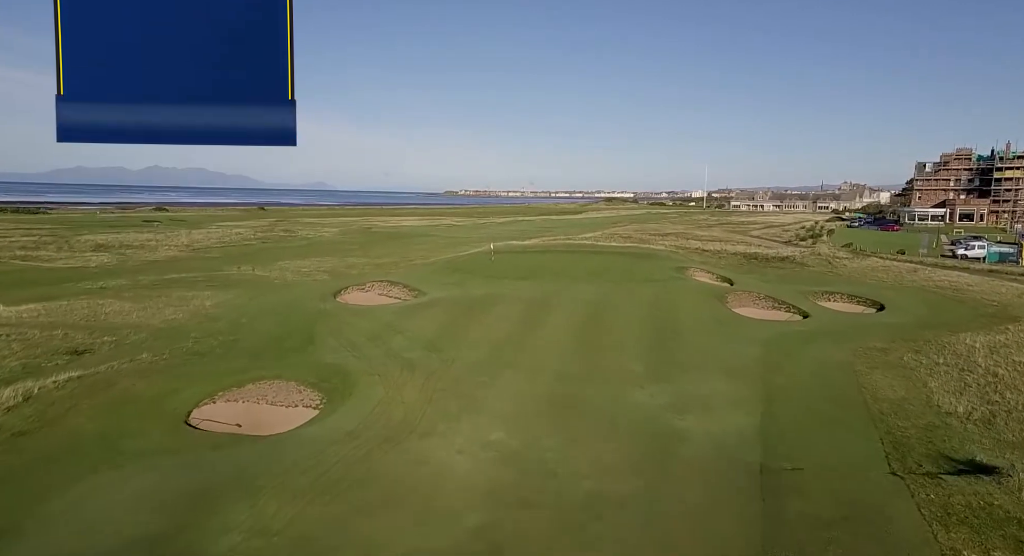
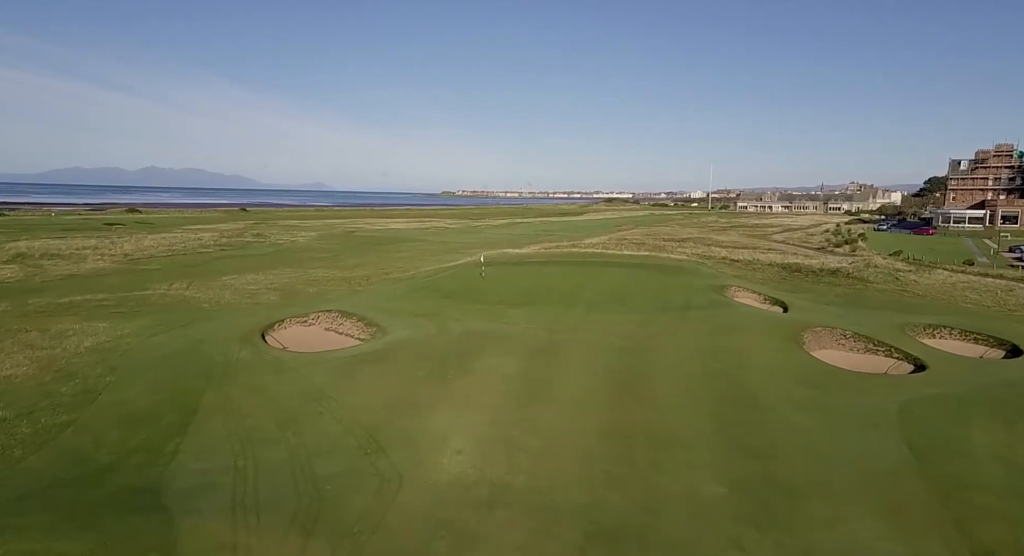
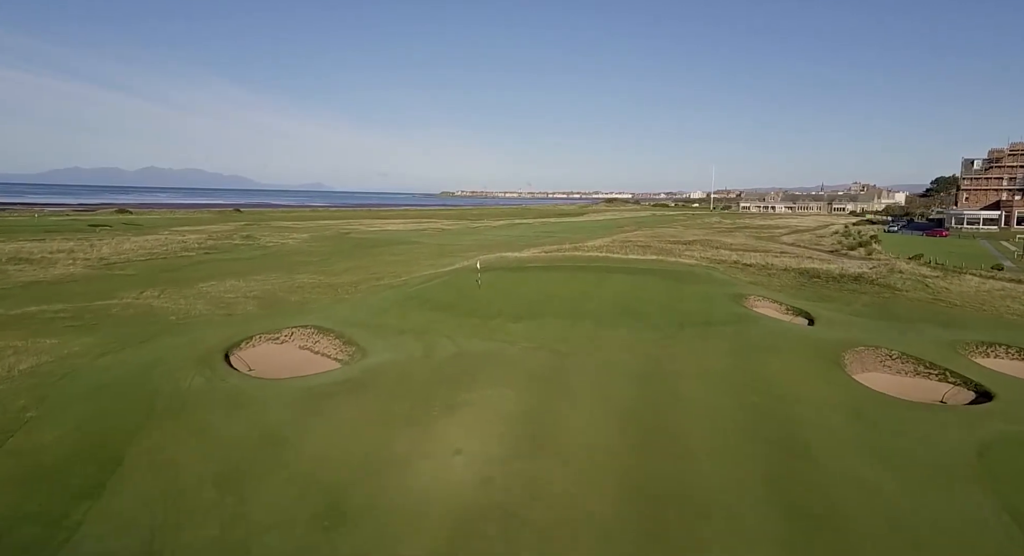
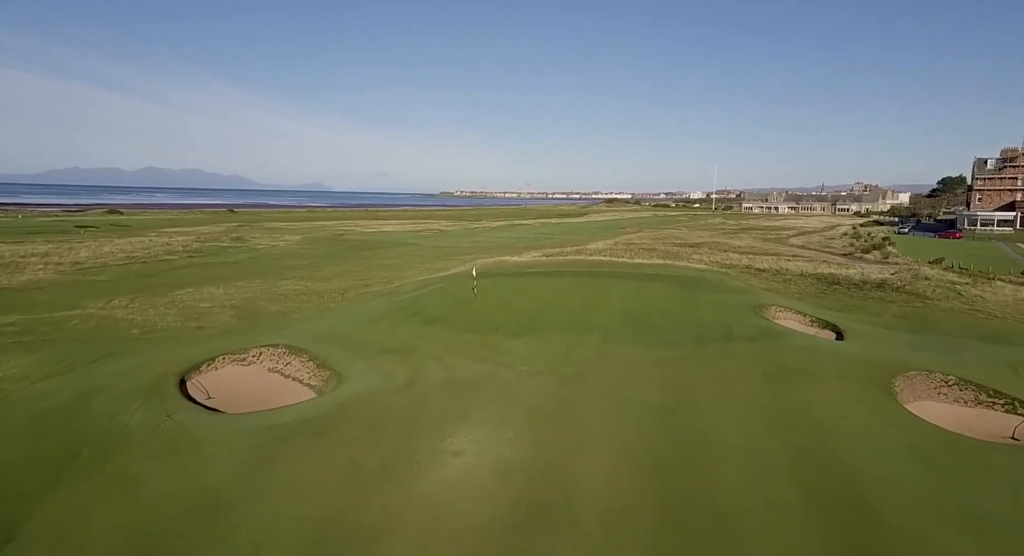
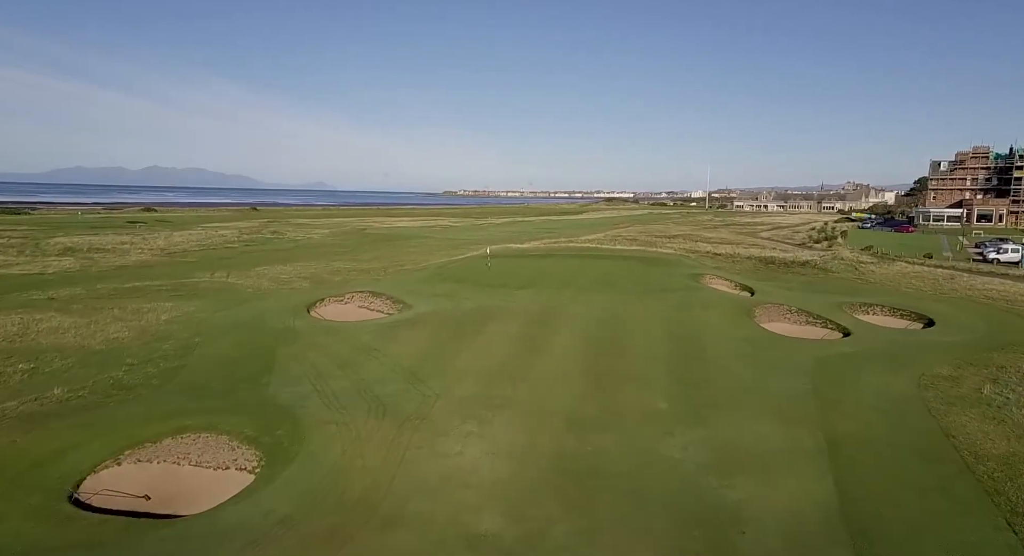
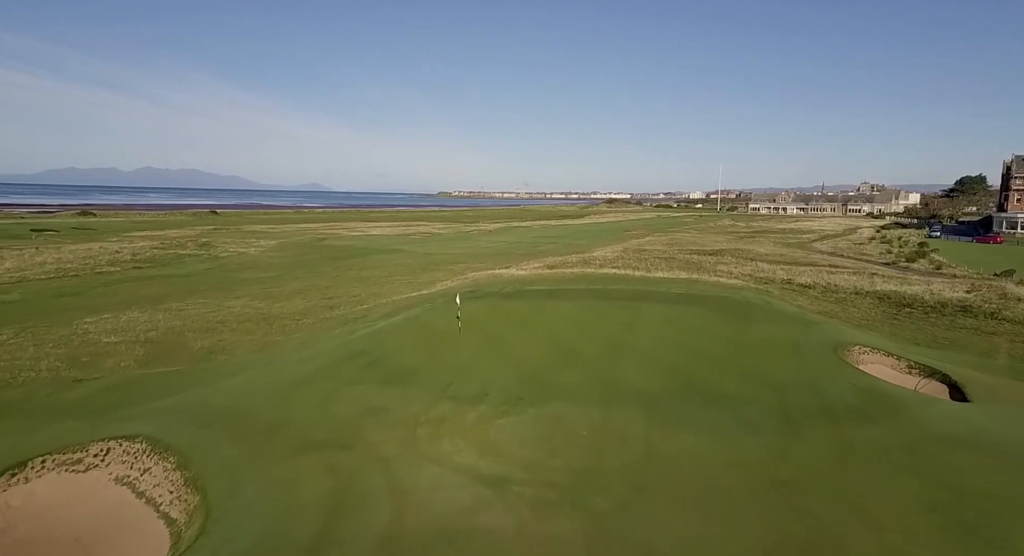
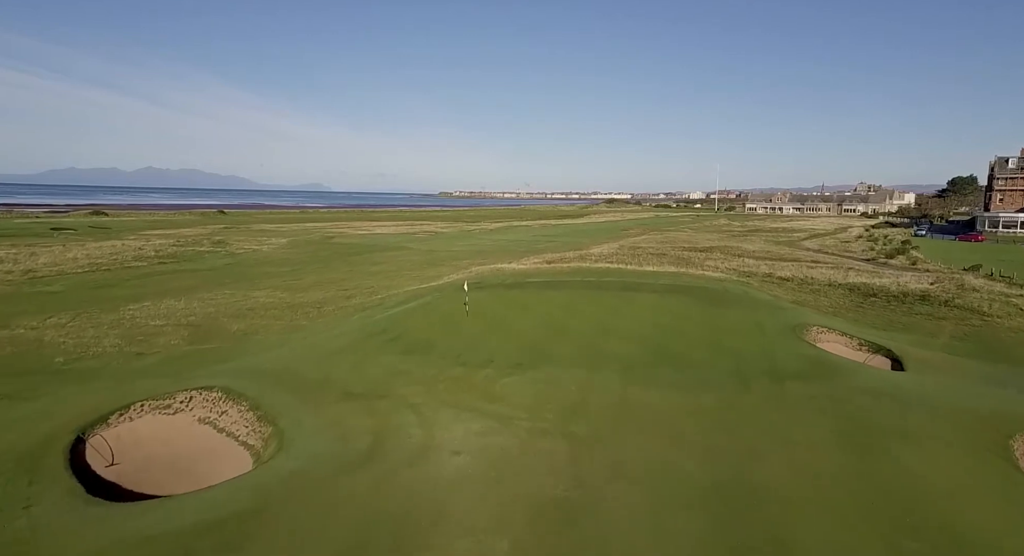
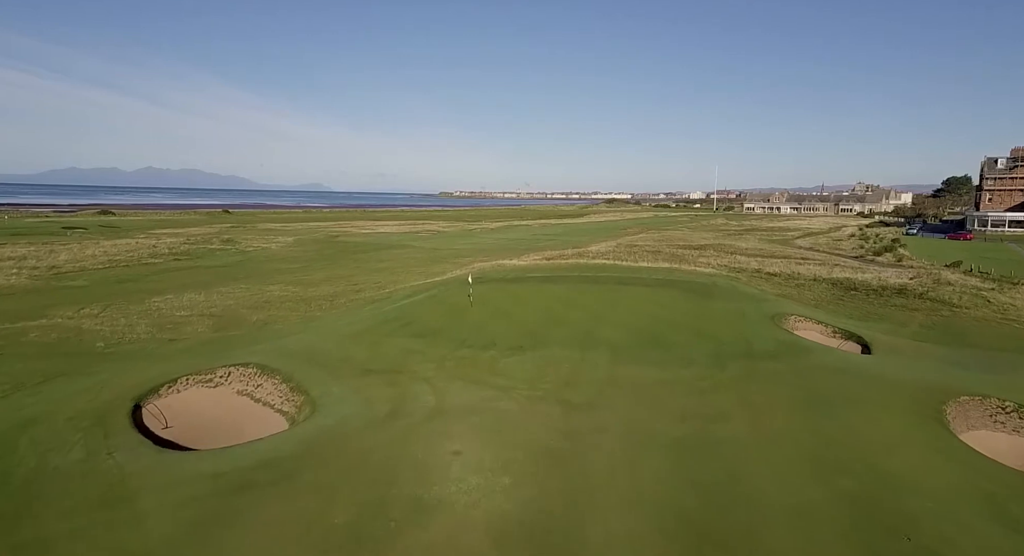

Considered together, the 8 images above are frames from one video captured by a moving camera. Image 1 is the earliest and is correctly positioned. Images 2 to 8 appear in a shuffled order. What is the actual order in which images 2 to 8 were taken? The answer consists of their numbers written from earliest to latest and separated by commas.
5, 2, 3, 4, 8, 7, 6
